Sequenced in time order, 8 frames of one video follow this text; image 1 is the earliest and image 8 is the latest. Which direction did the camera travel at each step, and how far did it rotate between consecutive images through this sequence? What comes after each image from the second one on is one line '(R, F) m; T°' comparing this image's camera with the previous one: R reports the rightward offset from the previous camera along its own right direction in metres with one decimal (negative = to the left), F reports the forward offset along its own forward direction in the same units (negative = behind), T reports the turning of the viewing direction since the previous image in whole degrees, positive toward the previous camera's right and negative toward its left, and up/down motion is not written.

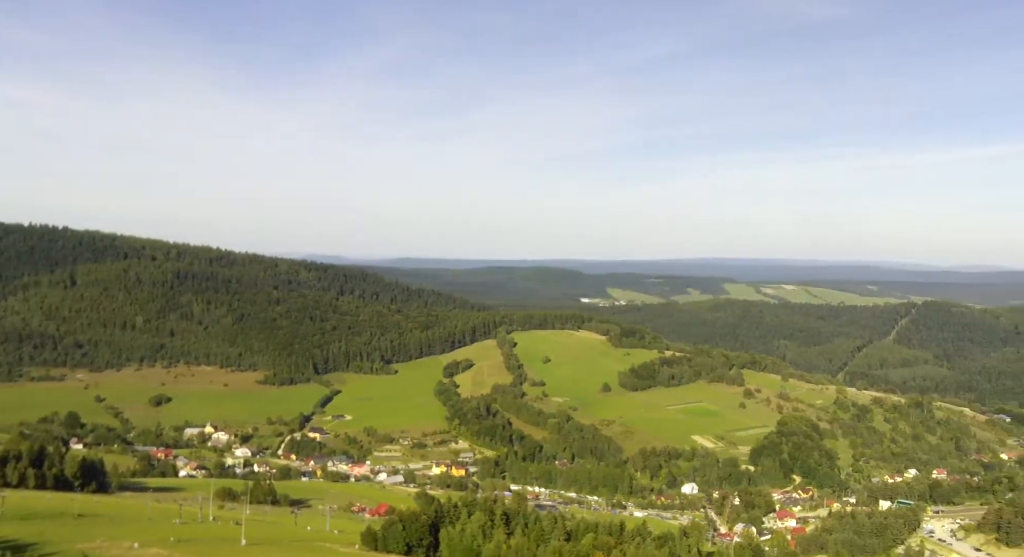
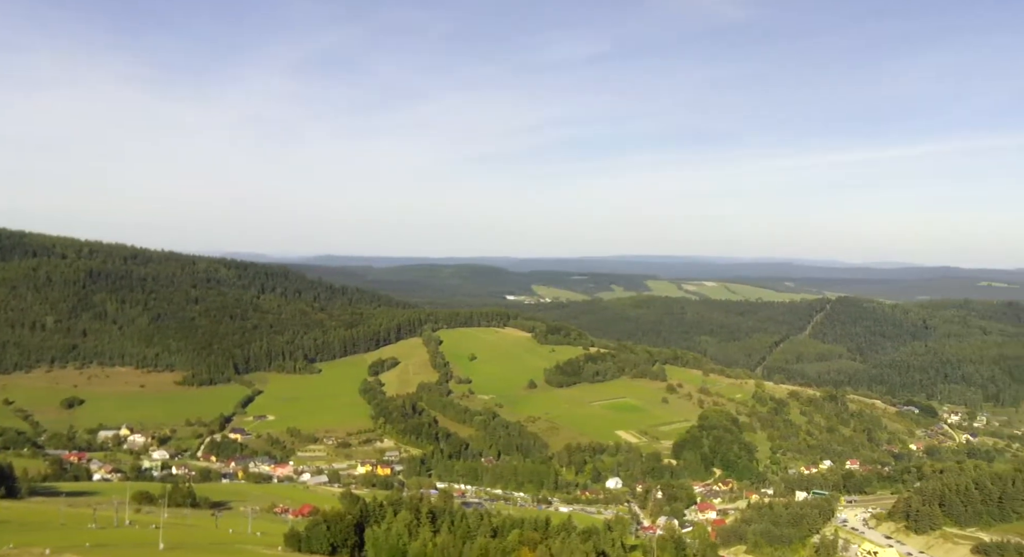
(+0.4, -0.3) m; +4°
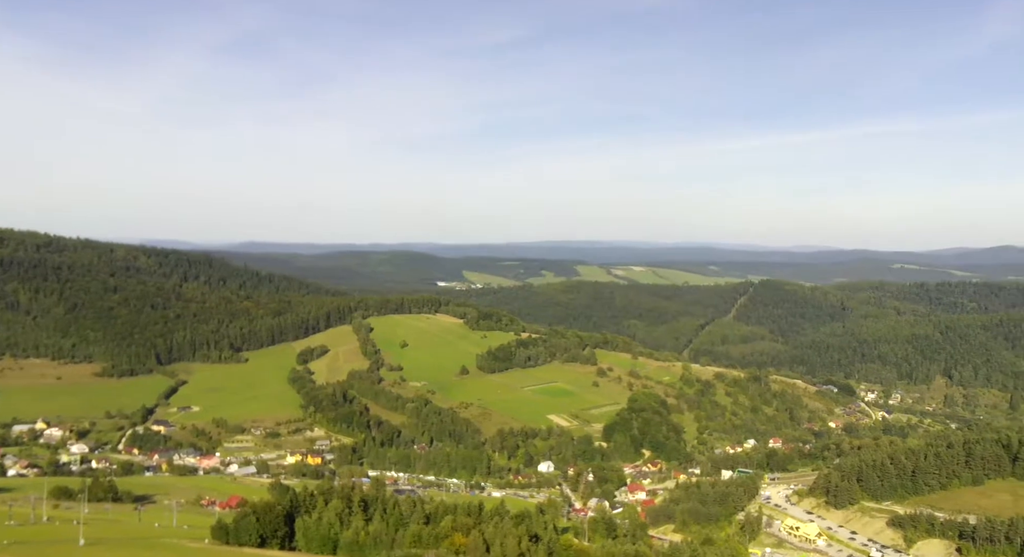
(+0.2, -0.5) m; +4°
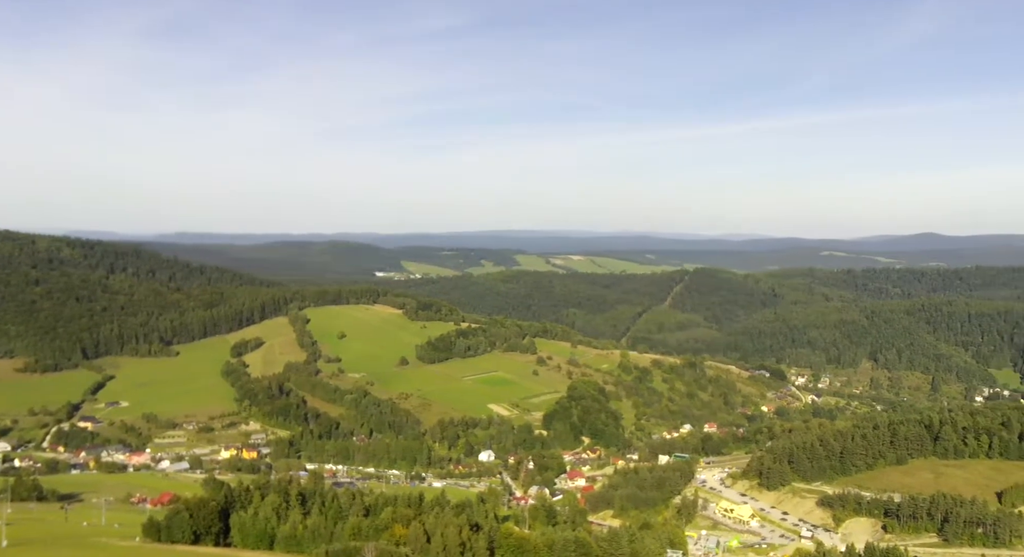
(+0.4, -0.5) m; +3°
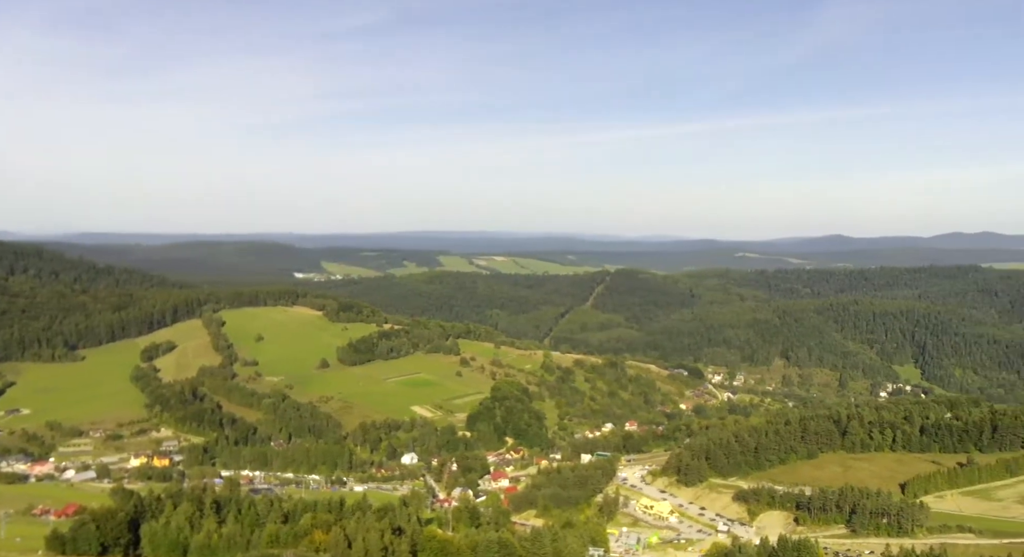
(+0.5, -0.1) m; +4°
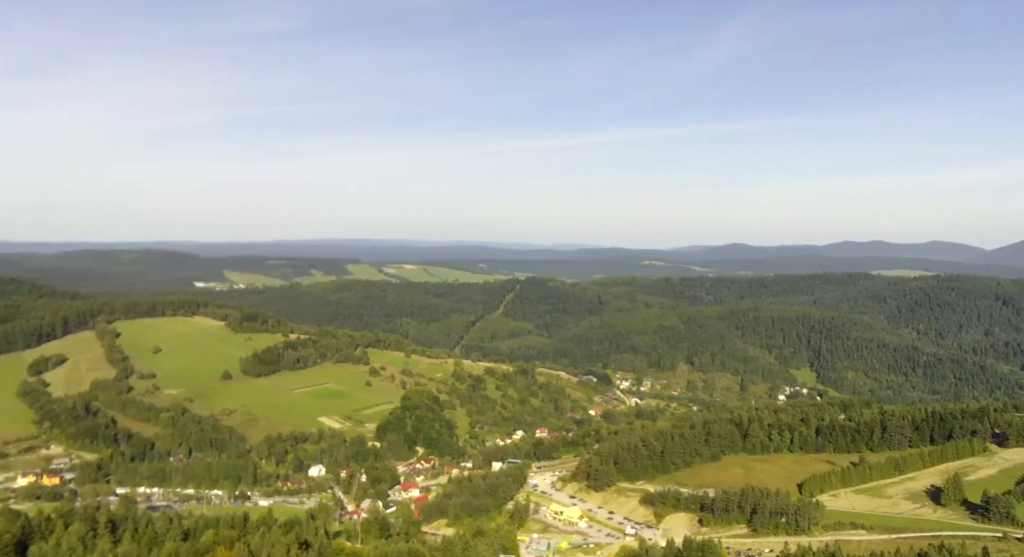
(+0.4, +0.2) m; +5°
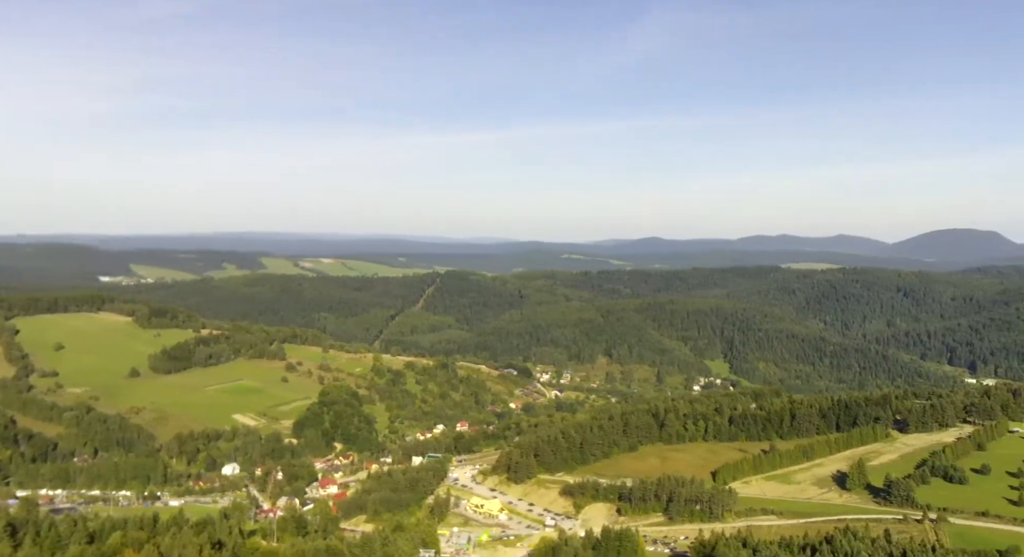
(+0.3, +0.4) m; +4°
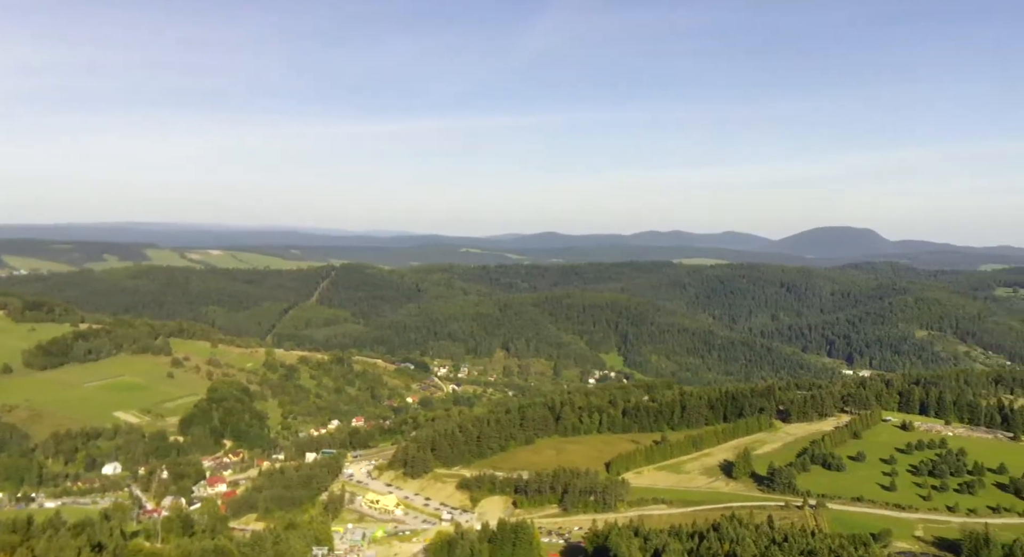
(+0.4, +0.4) m; +6°
